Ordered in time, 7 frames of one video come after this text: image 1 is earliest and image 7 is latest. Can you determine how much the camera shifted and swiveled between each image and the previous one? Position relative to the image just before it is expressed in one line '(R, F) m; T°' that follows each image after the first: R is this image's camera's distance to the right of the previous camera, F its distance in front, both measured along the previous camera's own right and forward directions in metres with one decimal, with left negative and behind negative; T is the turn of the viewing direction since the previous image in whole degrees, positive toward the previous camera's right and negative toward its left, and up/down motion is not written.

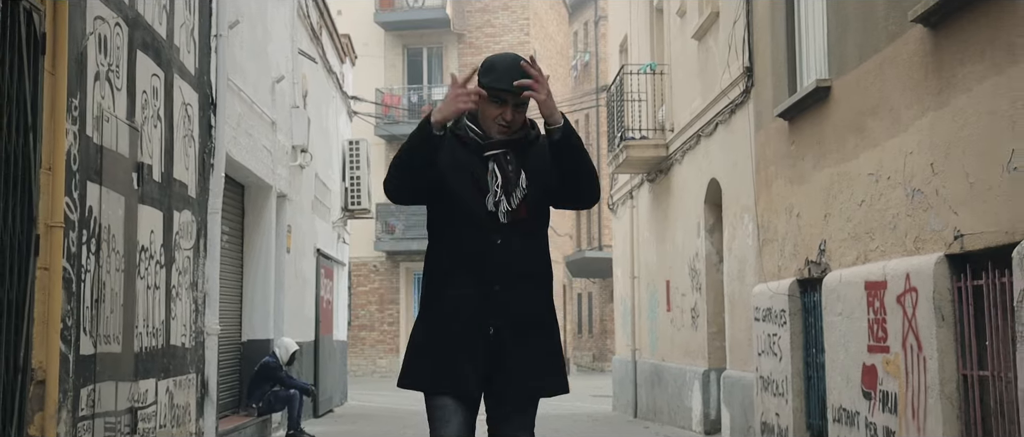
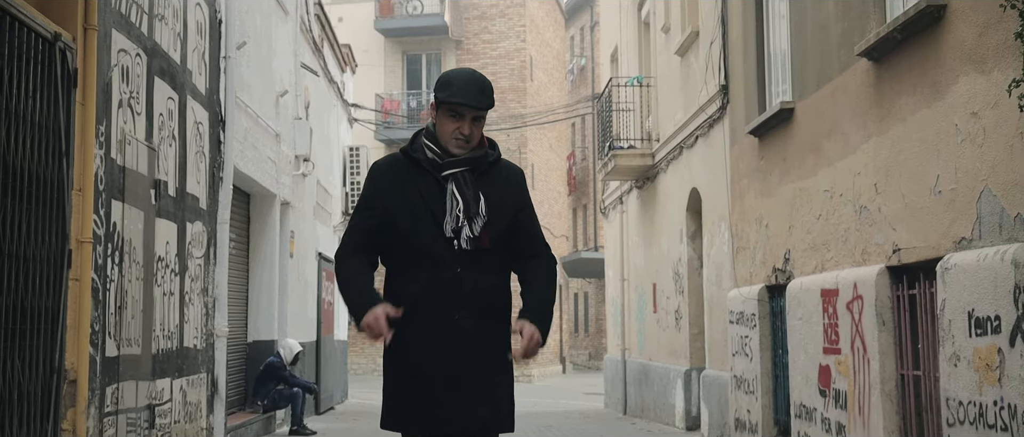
(+0.1, -0.8) m; 0°
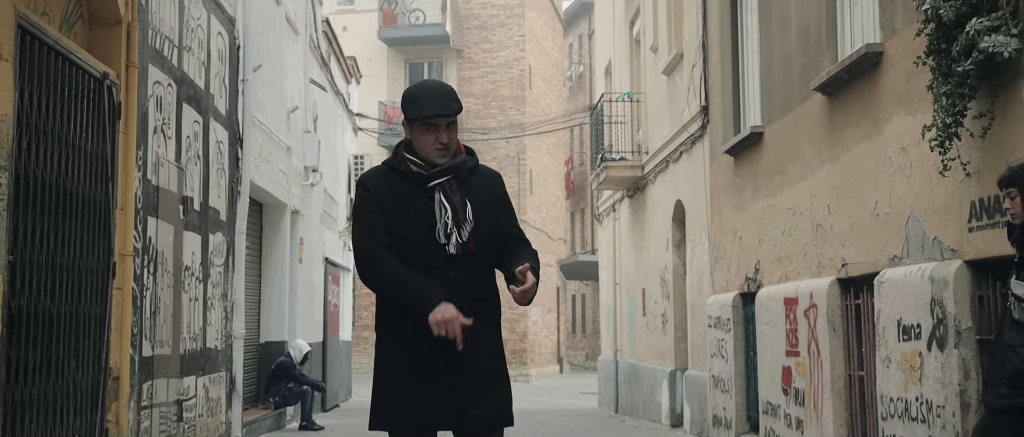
(+0.1, -1.1) m; 0°
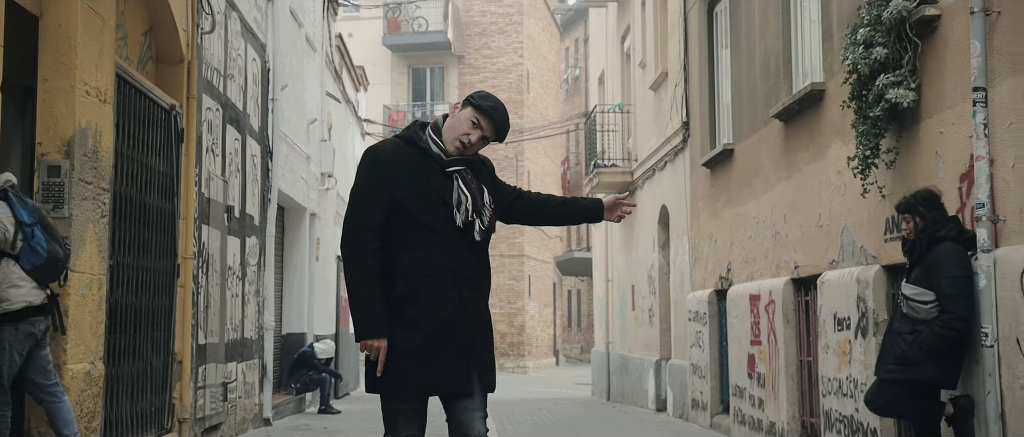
(-0.1, -1.7) m; 0°
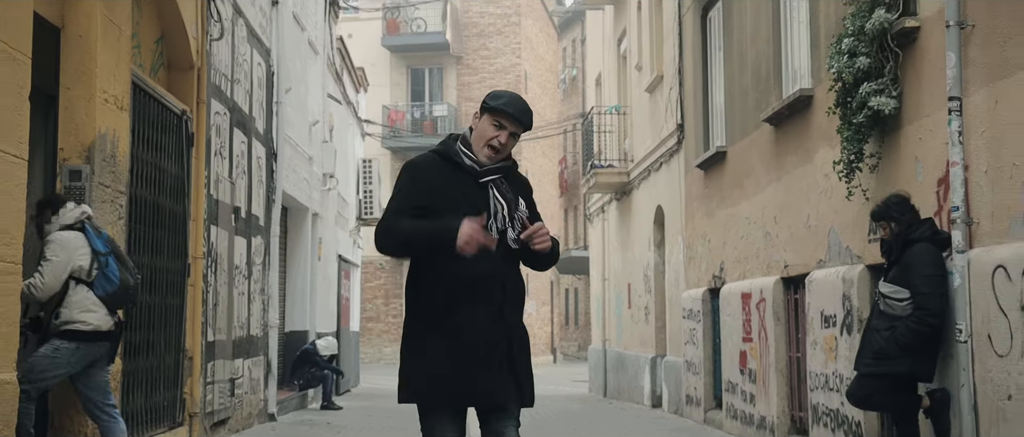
(0.0, -0.4) m; 0°
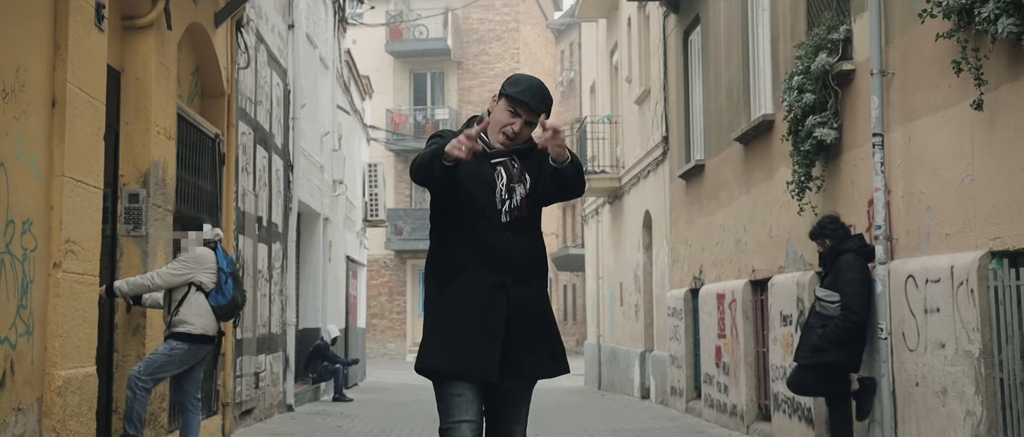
(0.0, -1.4) m; 0°
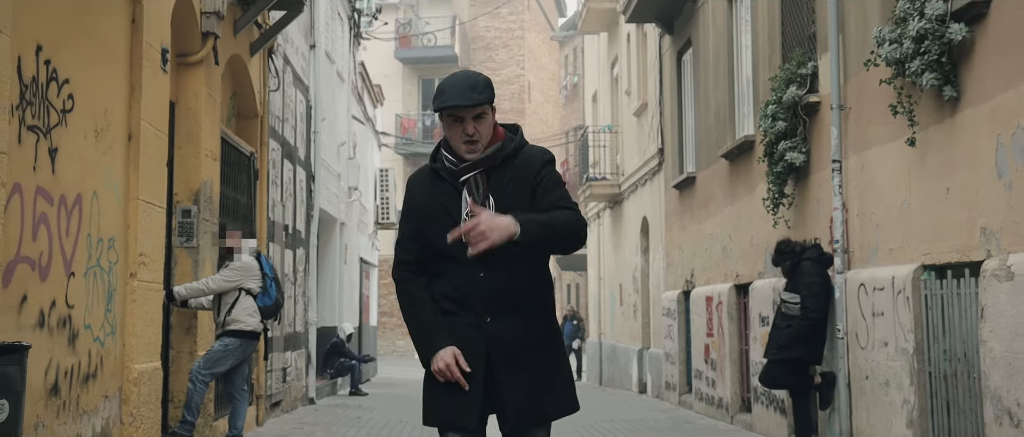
(0.0, -1.3) m; 0°
